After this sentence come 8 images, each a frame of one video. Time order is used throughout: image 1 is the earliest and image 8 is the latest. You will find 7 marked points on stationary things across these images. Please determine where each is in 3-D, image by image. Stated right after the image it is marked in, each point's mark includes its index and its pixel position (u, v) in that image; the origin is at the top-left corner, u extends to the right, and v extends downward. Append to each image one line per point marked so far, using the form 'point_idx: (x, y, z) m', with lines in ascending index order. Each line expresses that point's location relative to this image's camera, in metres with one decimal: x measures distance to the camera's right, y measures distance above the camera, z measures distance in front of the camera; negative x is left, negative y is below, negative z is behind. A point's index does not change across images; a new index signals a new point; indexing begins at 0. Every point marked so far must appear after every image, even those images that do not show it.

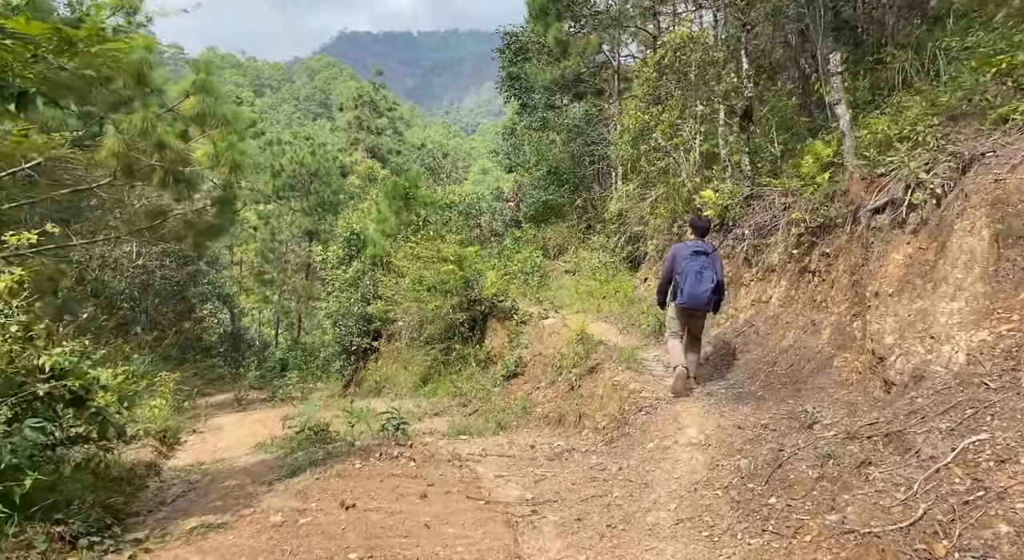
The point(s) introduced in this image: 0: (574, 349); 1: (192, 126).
0: (+0.8, -0.9, +8.7) m
1: (-4.7, +2.3, +10.2) m
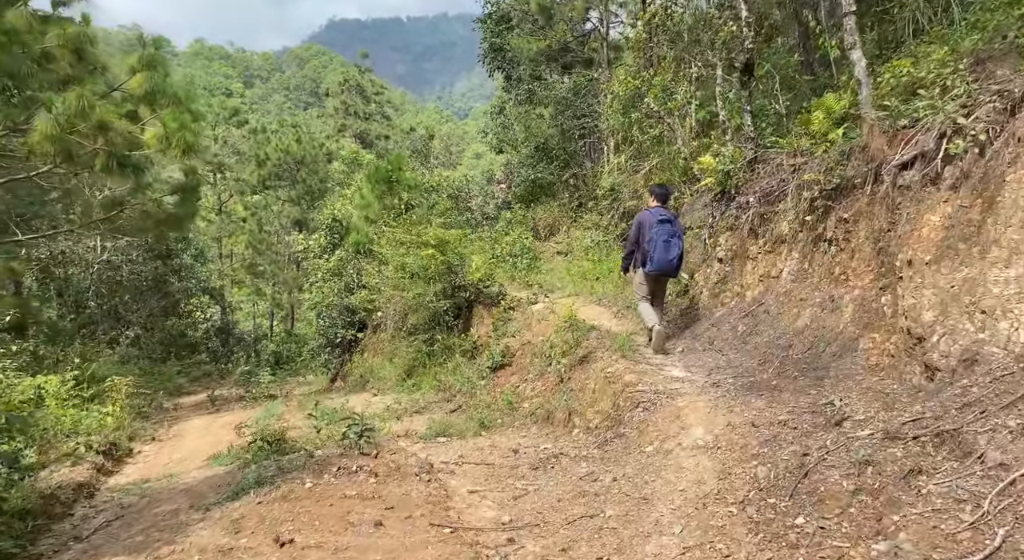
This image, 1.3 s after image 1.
0: (+0.6, -0.7, +7.9) m
1: (-5.0, +2.4, +9.3) m
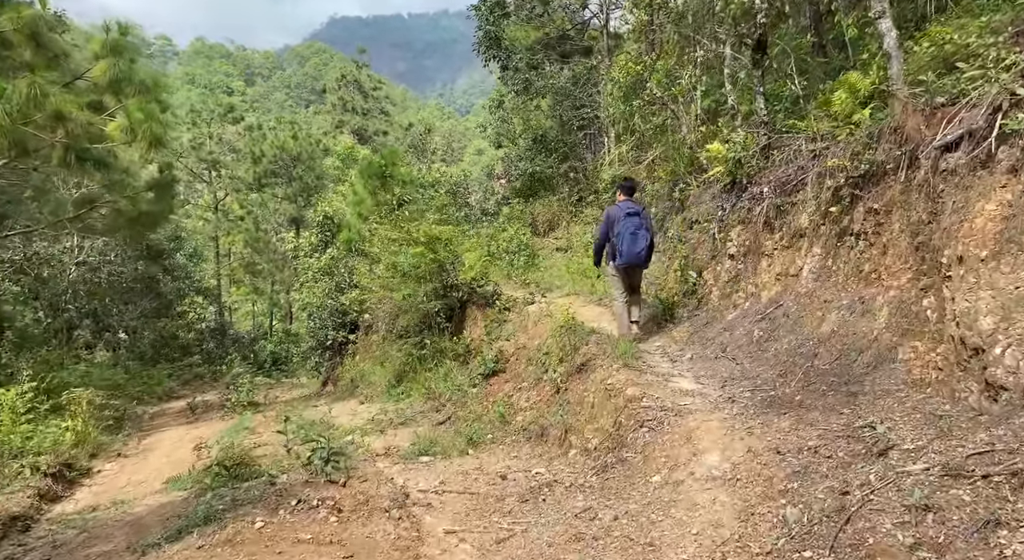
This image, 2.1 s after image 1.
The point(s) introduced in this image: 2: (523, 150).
0: (+0.5, -0.7, +7.2) m
1: (-5.1, +2.3, +8.6) m
2: (+0.3, +3.3, +17.2) m
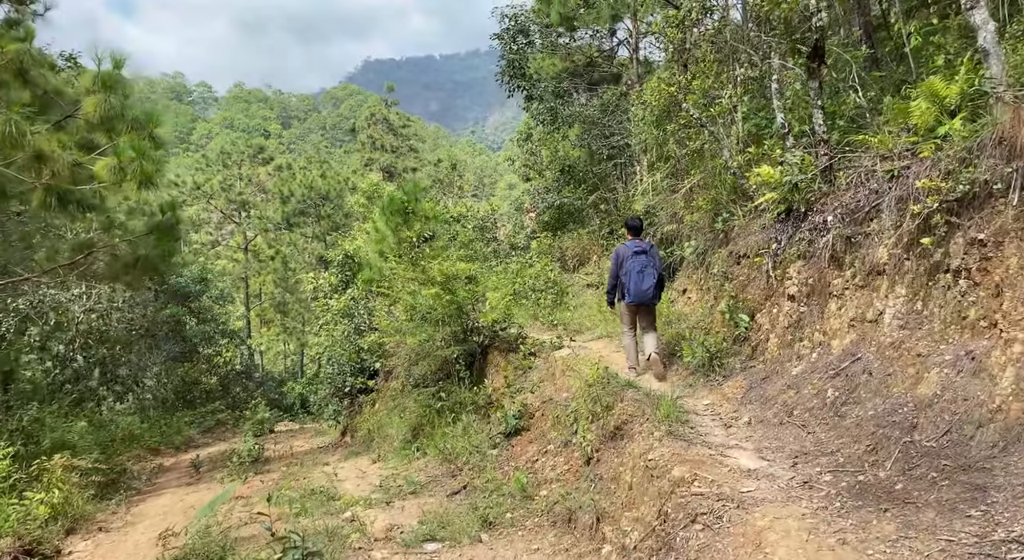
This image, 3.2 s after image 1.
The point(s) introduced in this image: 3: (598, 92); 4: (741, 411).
0: (+0.7, -1.1, +6.2) m
1: (-4.9, +1.7, +8.1) m
2: (+0.9, +2.3, +16.4) m
3: (+2.0, +4.3, +15.6) m
4: (+1.8, -1.0, +5.3) m
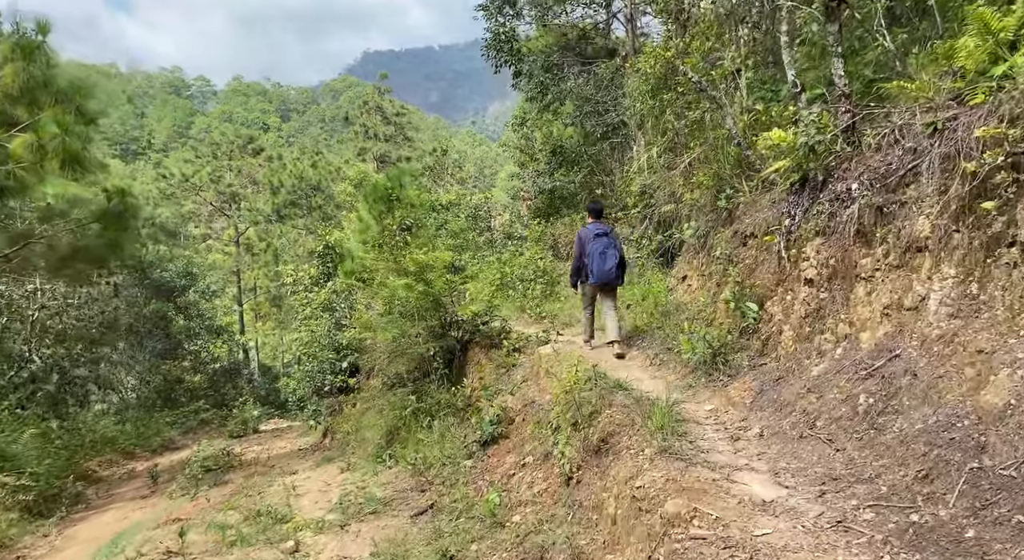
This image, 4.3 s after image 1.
0: (+0.5, -1.0, +5.3) m
1: (-5.1, +1.8, +7.1) m
2: (+0.7, +2.6, +15.4) m
3: (+1.7, +4.6, +14.6) m
4: (+1.5, -0.9, +4.4) m
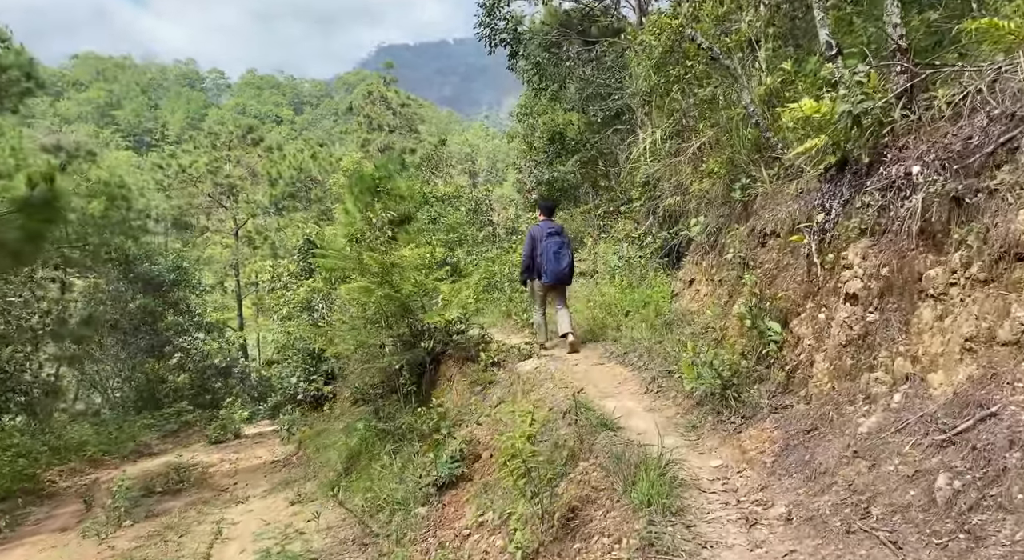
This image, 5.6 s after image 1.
0: (+0.2, -1.0, +4.1) m
1: (-5.4, +1.8, +6.0) m
2: (+0.6, +2.6, +14.2) m
3: (+1.6, +4.6, +13.4) m
4: (+1.2, -1.0, +3.1) m
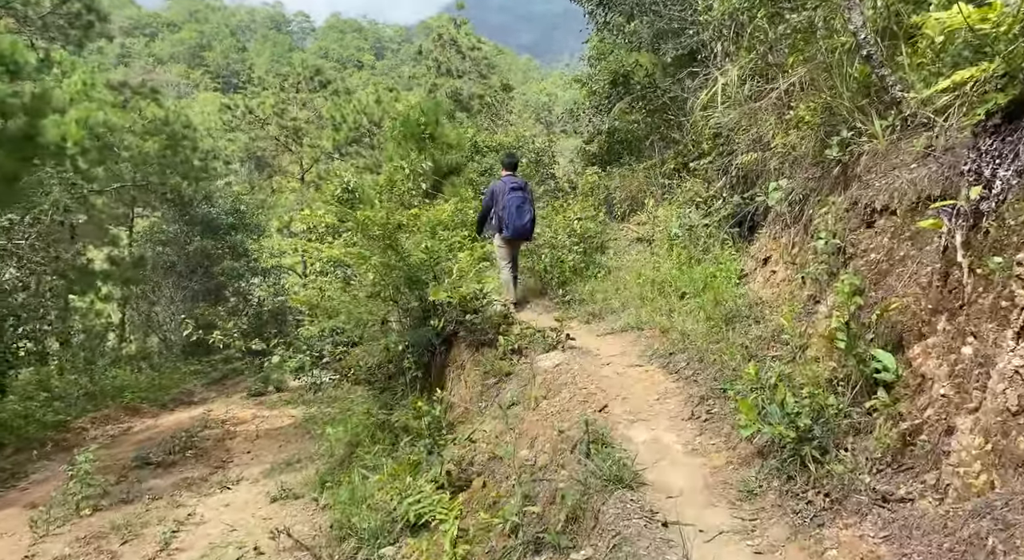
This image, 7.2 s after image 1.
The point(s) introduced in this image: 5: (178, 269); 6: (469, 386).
0: (0.0, -1.0, +2.9) m
1: (-5.2, +2.2, +5.1) m
2: (+1.6, +3.3, +12.5) m
3: (+2.6, +5.1, +11.5) m
4: (+1.0, -1.1, +1.8) m
5: (-9.1, +0.3, +18.7) m
6: (-0.4, -0.9, +5.8) m
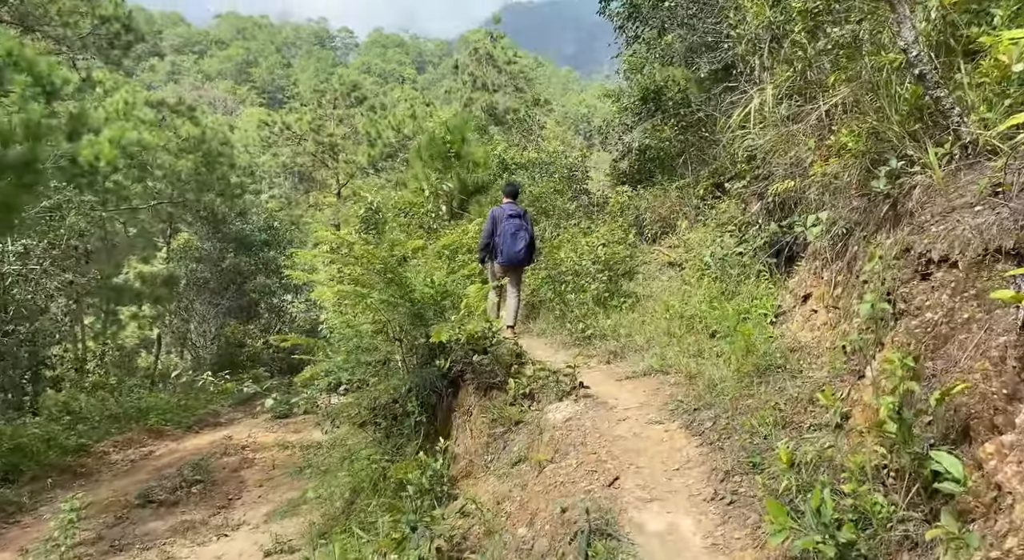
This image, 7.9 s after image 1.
0: (-0.1, -1.3, +2.4) m
1: (-5.1, +1.9, +5.0) m
2: (+2.1, +2.9, +12.0) m
3: (+3.0, +4.7, +10.9) m
4: (+0.8, -1.3, +1.2) m
5: (-8.3, -0.2, +18.7) m
6: (-0.3, -1.2, +5.4) m
